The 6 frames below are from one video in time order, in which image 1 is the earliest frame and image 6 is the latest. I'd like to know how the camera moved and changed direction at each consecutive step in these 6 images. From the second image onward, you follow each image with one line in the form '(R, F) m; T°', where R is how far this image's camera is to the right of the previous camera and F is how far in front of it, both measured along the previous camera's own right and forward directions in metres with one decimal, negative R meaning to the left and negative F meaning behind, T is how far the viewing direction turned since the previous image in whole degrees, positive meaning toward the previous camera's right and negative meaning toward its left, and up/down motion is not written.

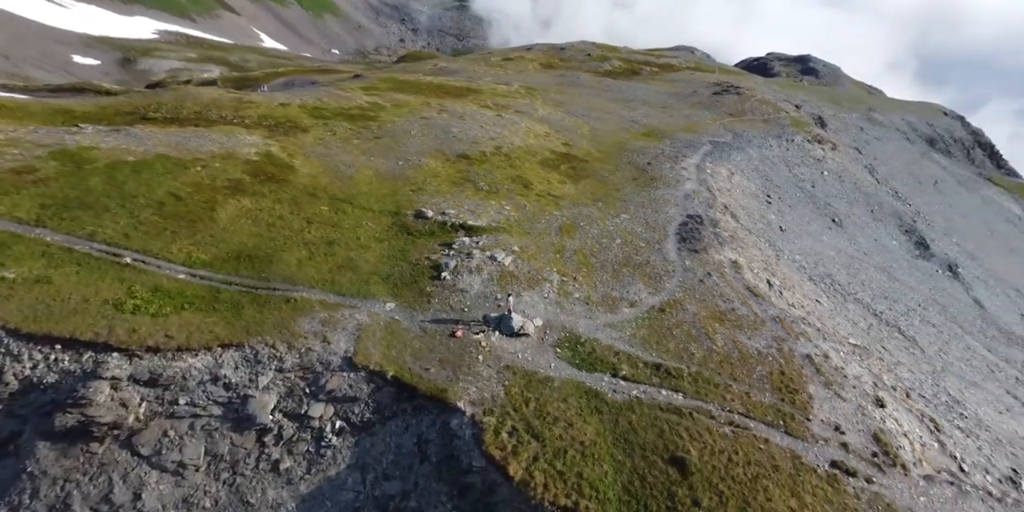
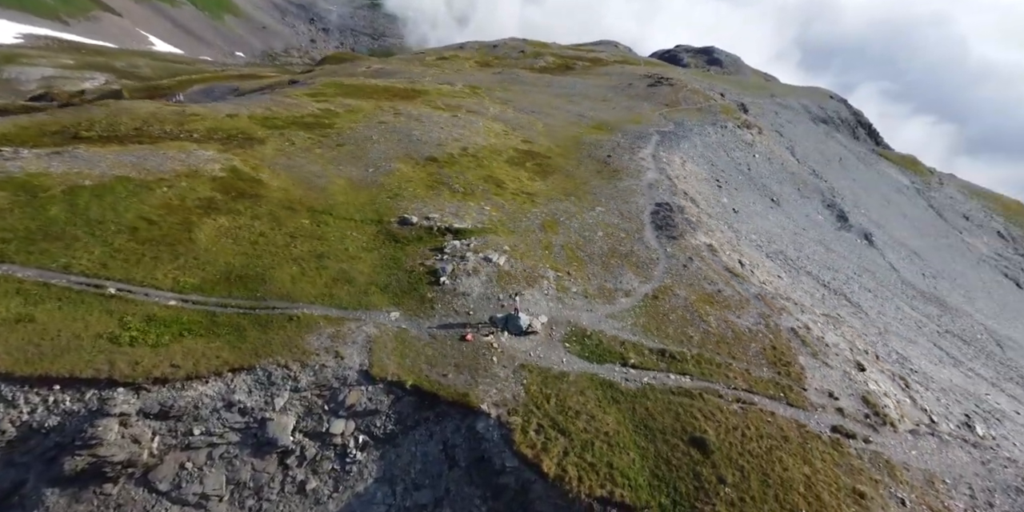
(-3.4, -0.1) m; +5°
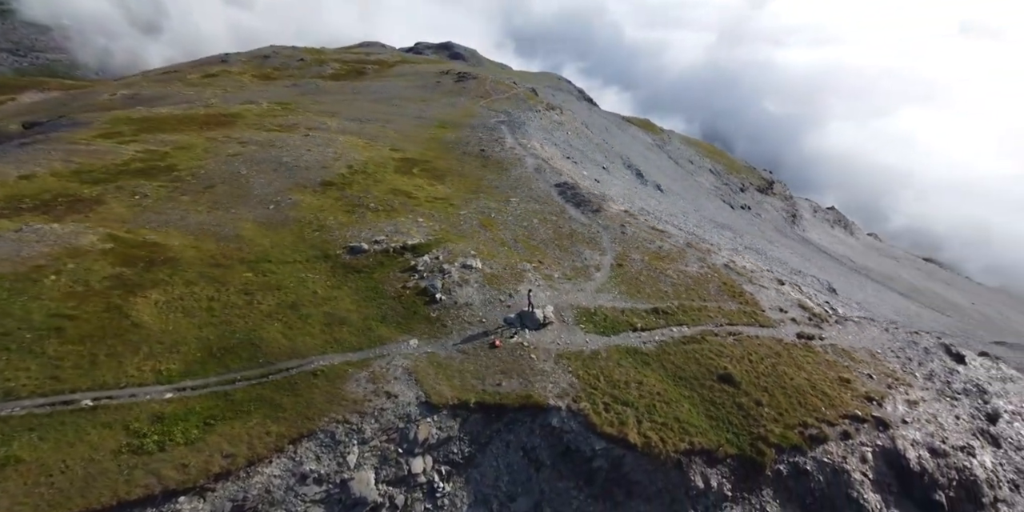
(-10.5, +0.7) m; +16°
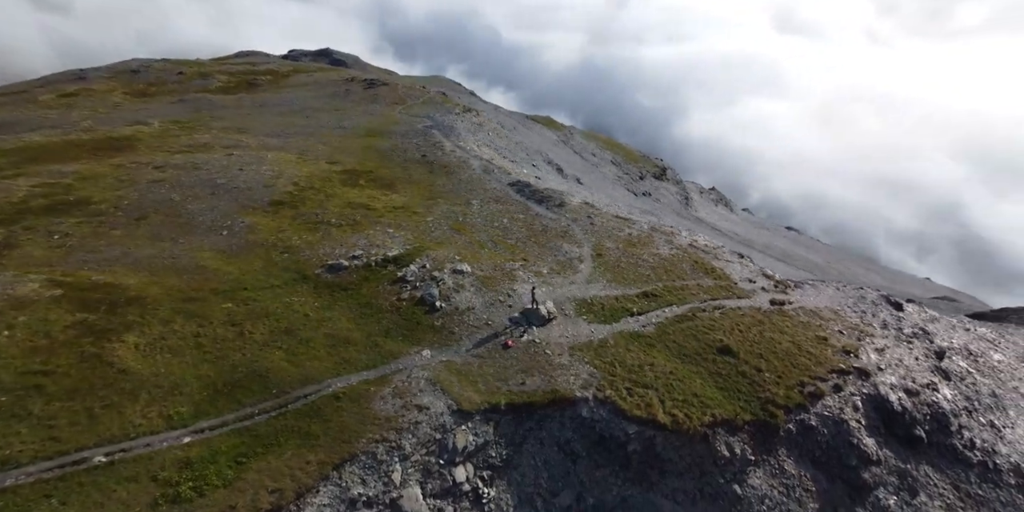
(-5.0, -0.2) m; +7°
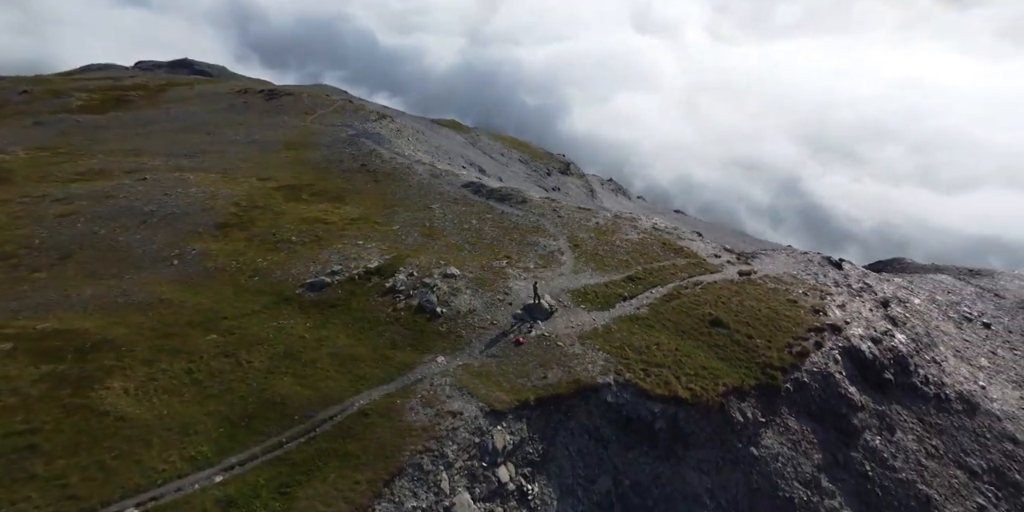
(-5.1, -0.3) m; +8°
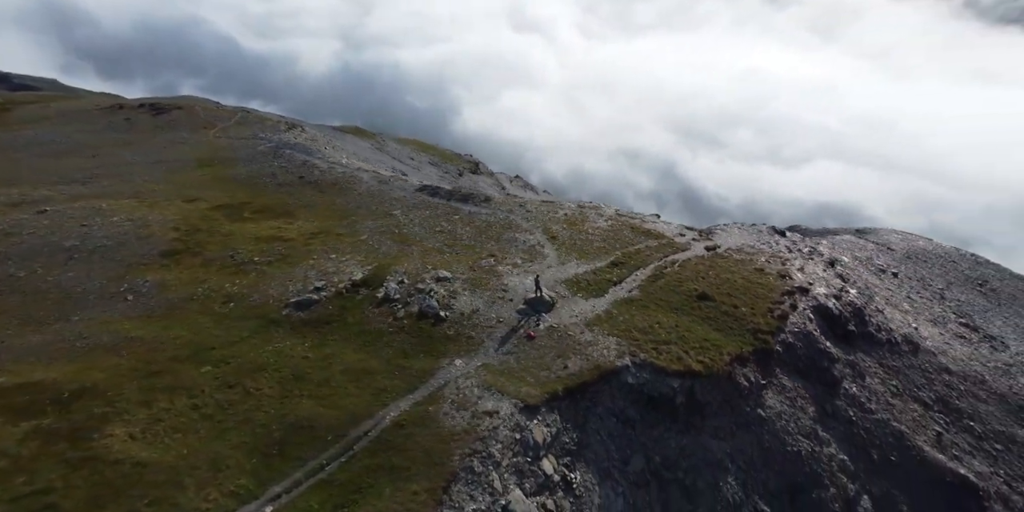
(-5.3, -0.4) m; +8°
